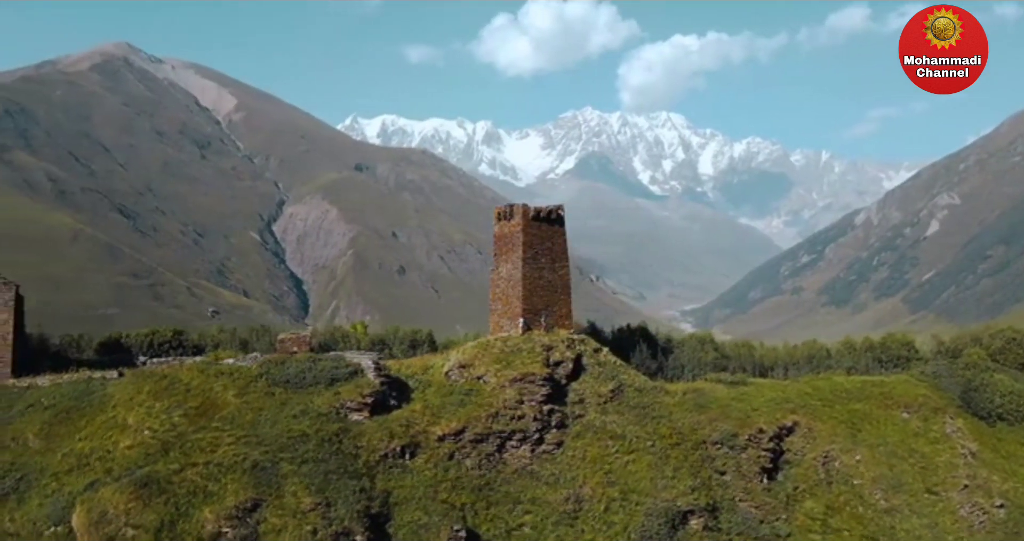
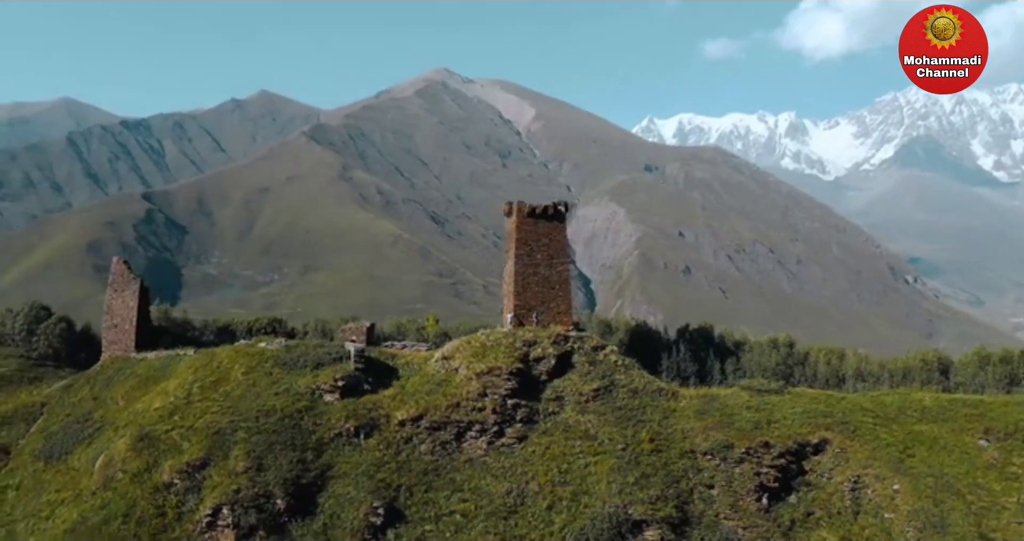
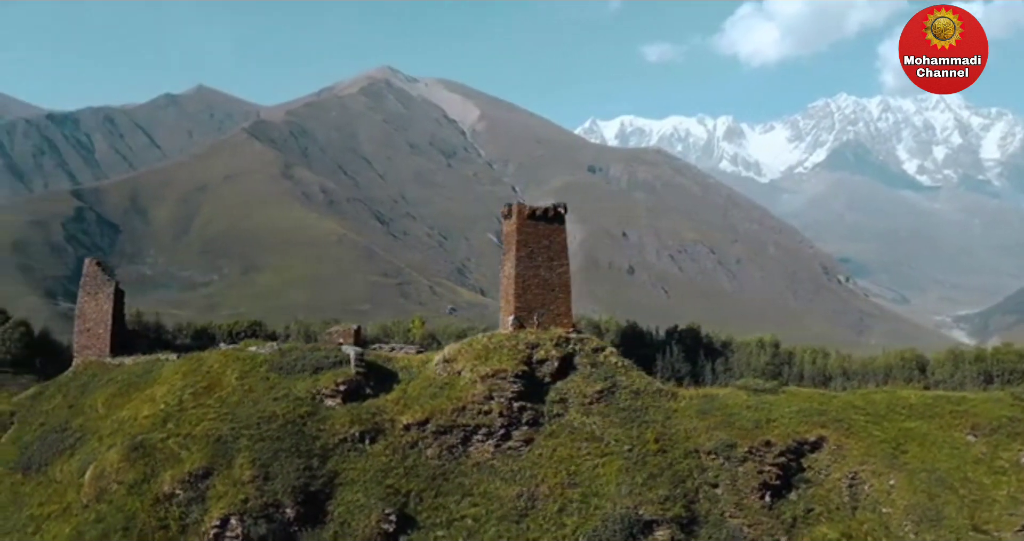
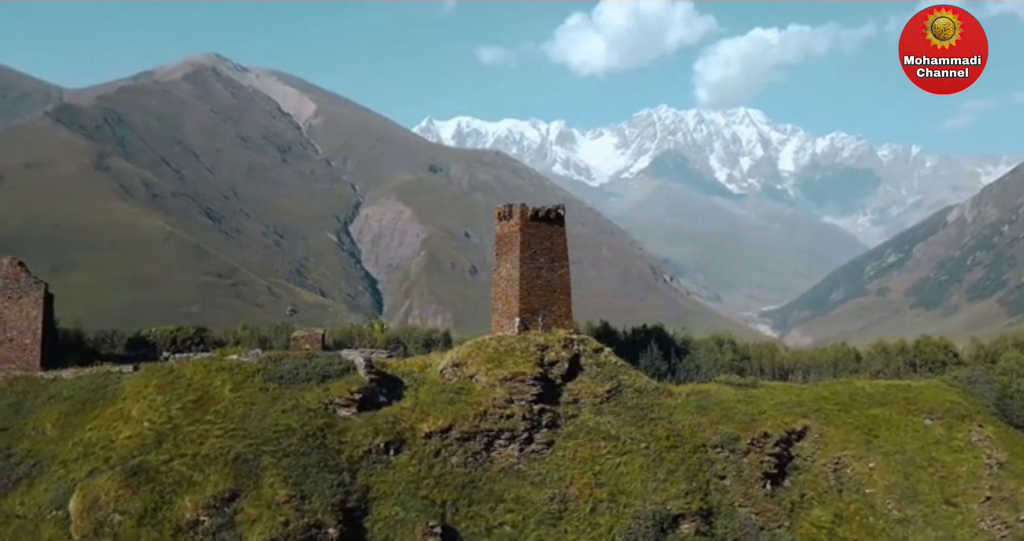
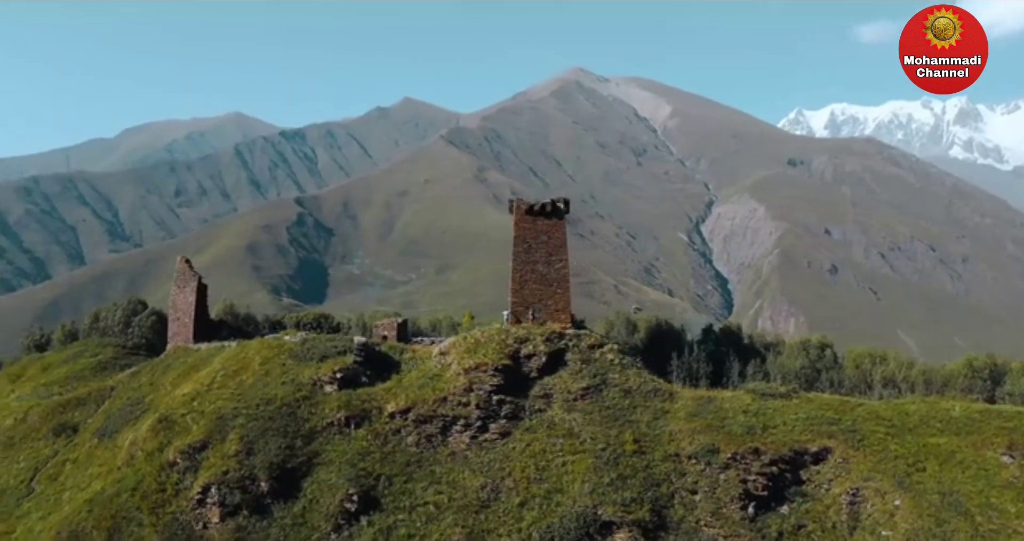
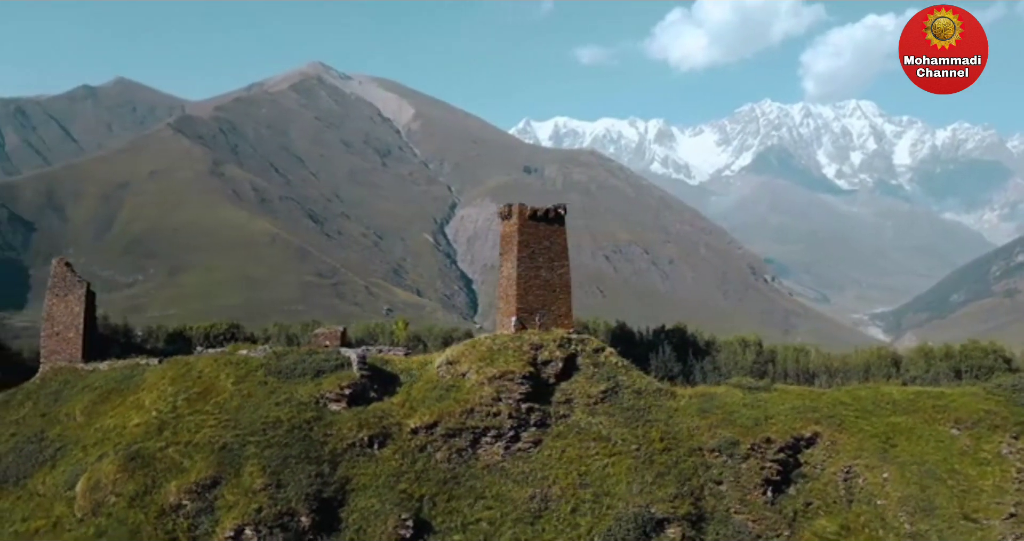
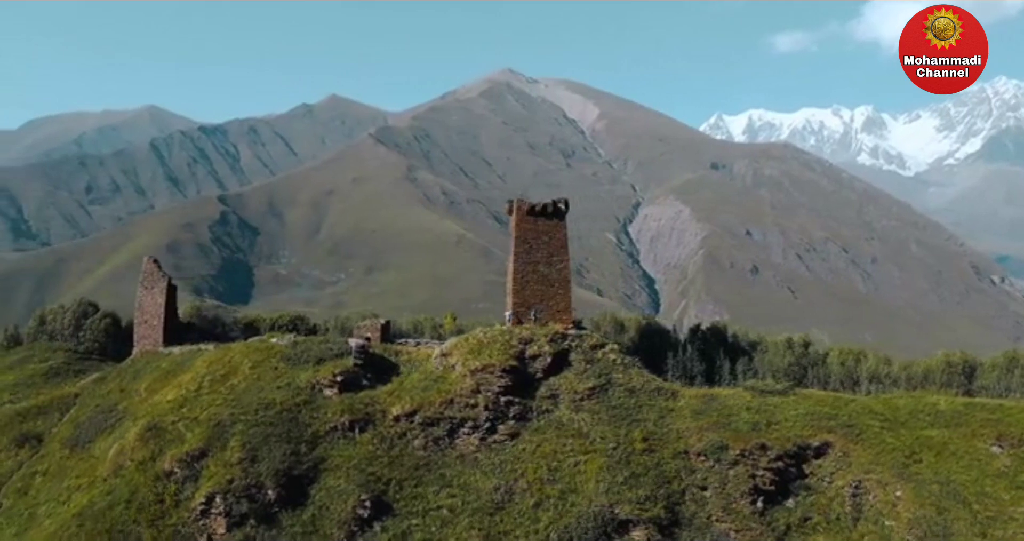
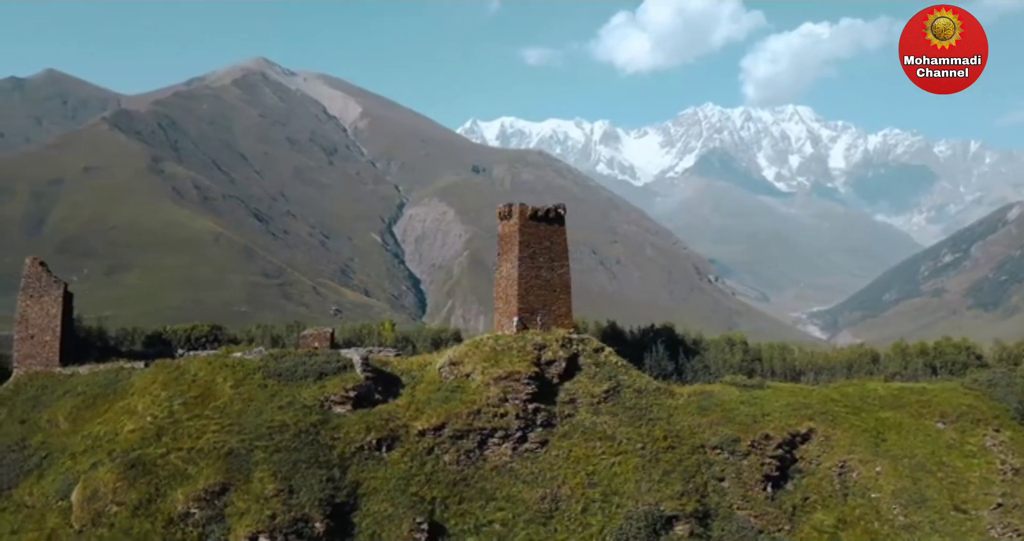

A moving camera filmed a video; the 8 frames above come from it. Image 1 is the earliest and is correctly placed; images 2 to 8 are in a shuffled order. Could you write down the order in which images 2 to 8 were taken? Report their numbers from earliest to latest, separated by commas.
4, 8, 6, 3, 2, 7, 5
